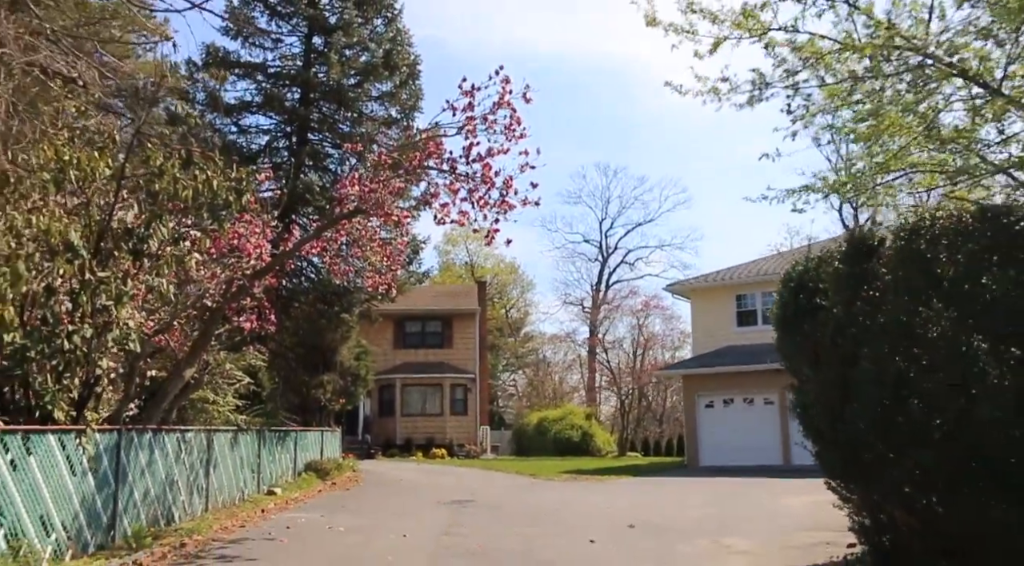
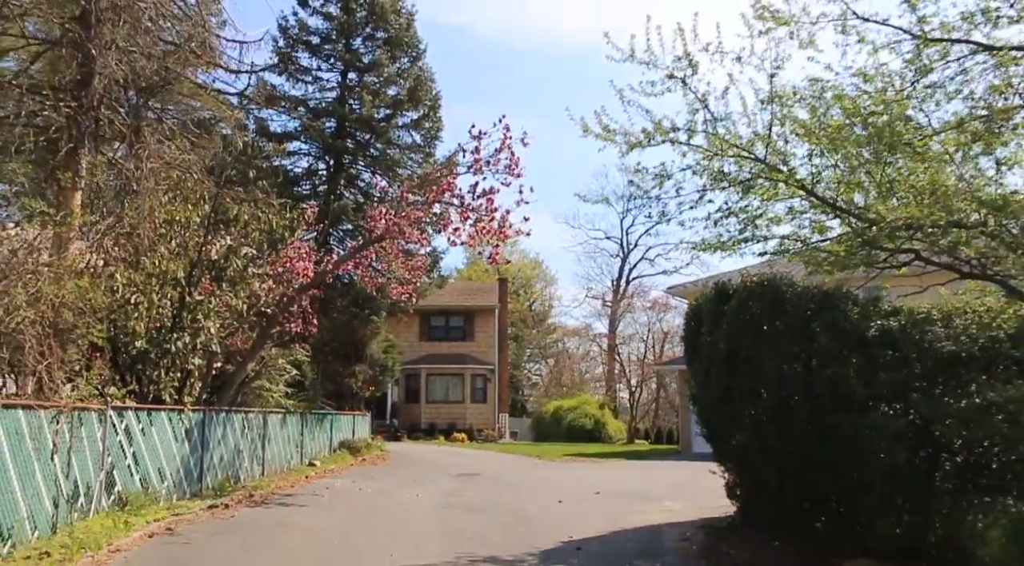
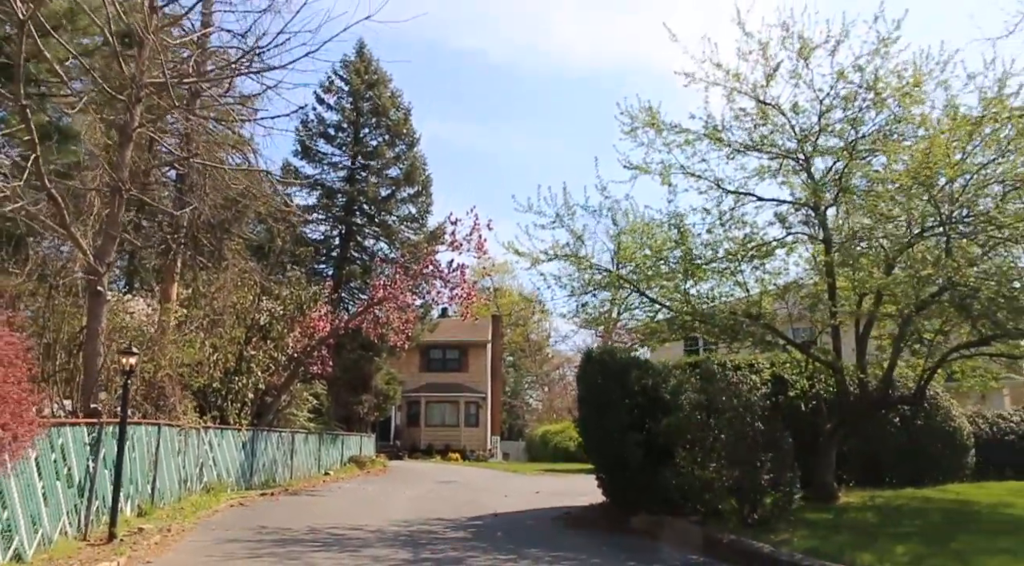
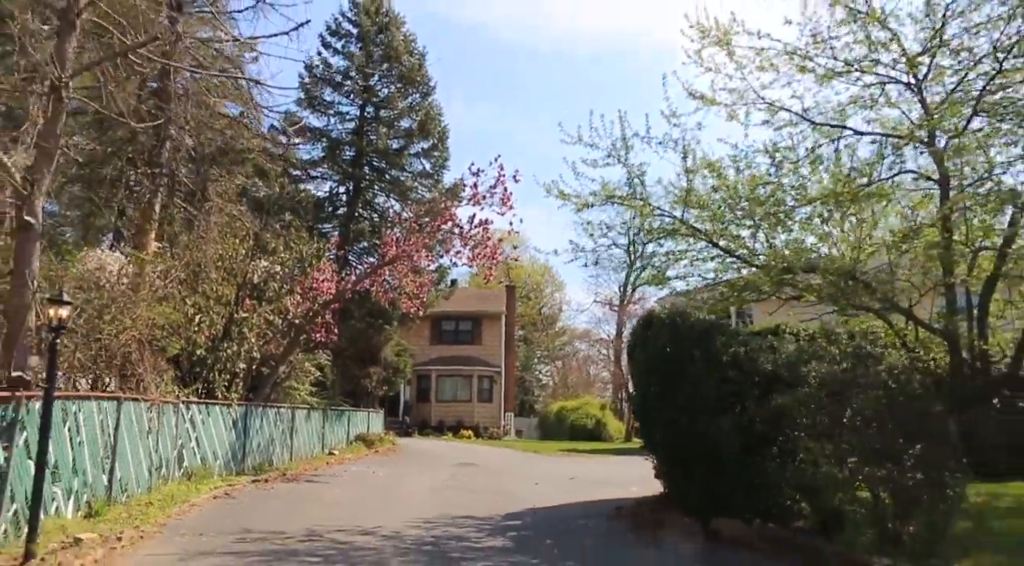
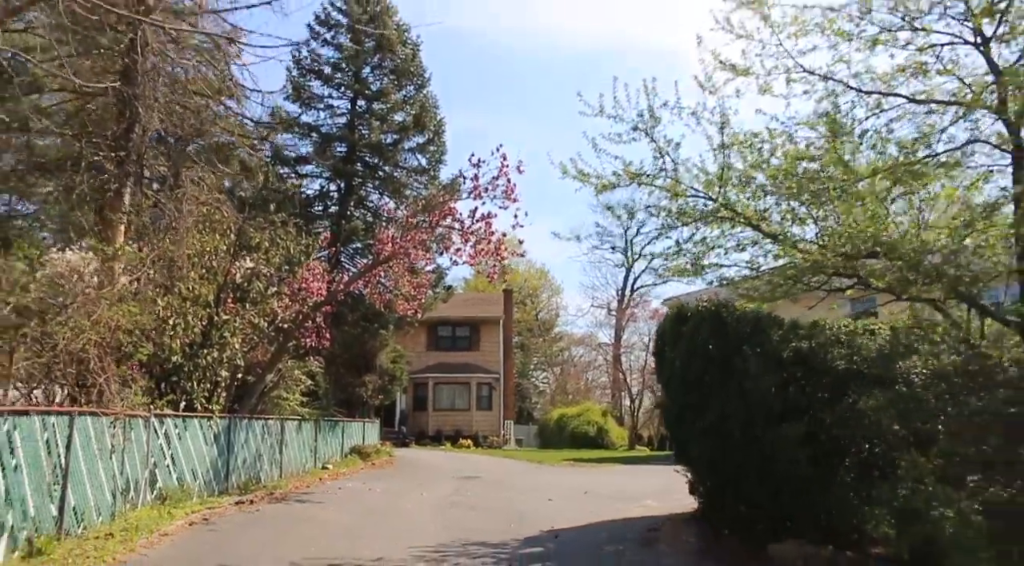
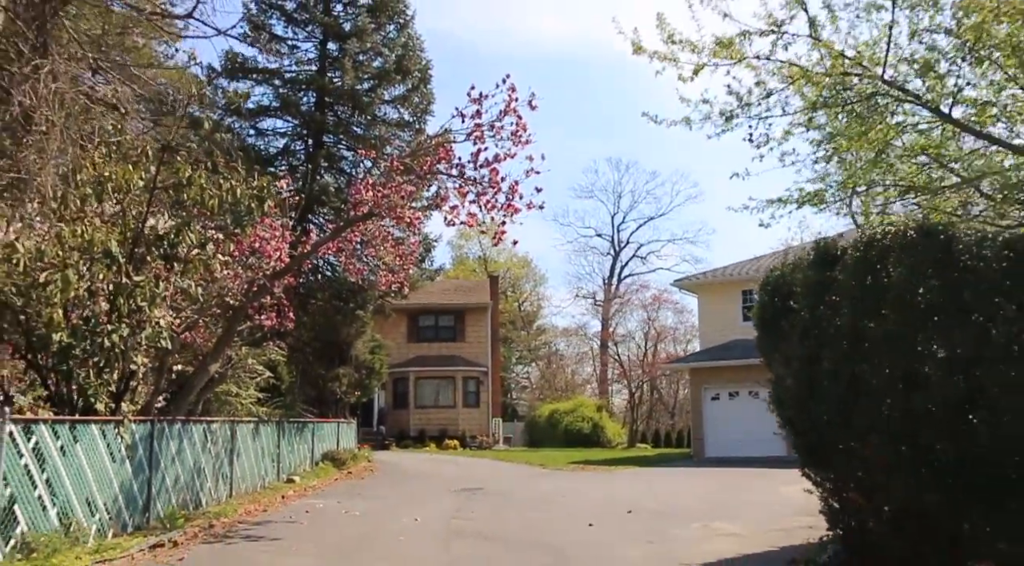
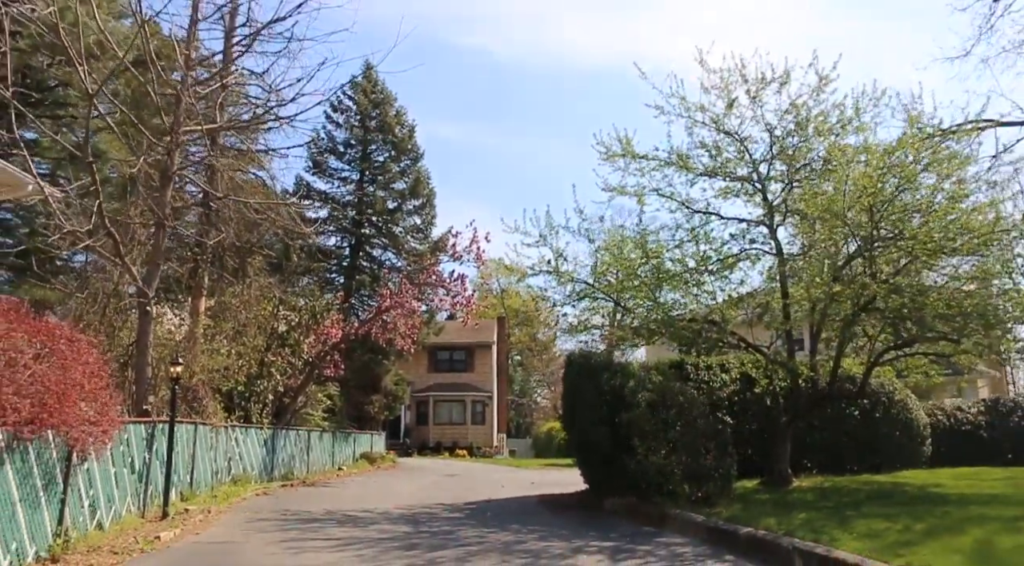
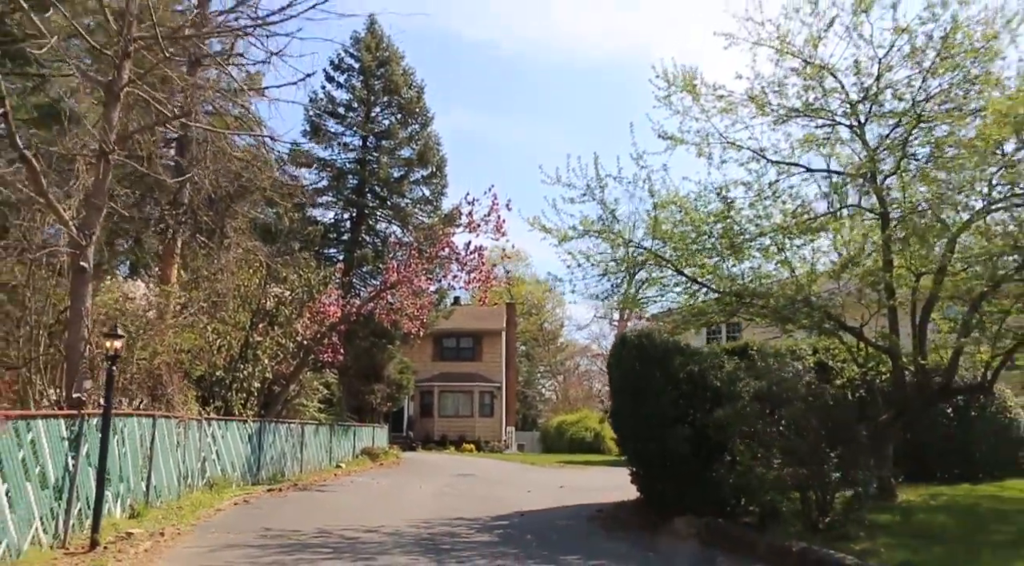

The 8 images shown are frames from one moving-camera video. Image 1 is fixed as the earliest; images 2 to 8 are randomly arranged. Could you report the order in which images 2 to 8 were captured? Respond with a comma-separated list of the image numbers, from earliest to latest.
6, 2, 5, 4, 8, 3, 7
